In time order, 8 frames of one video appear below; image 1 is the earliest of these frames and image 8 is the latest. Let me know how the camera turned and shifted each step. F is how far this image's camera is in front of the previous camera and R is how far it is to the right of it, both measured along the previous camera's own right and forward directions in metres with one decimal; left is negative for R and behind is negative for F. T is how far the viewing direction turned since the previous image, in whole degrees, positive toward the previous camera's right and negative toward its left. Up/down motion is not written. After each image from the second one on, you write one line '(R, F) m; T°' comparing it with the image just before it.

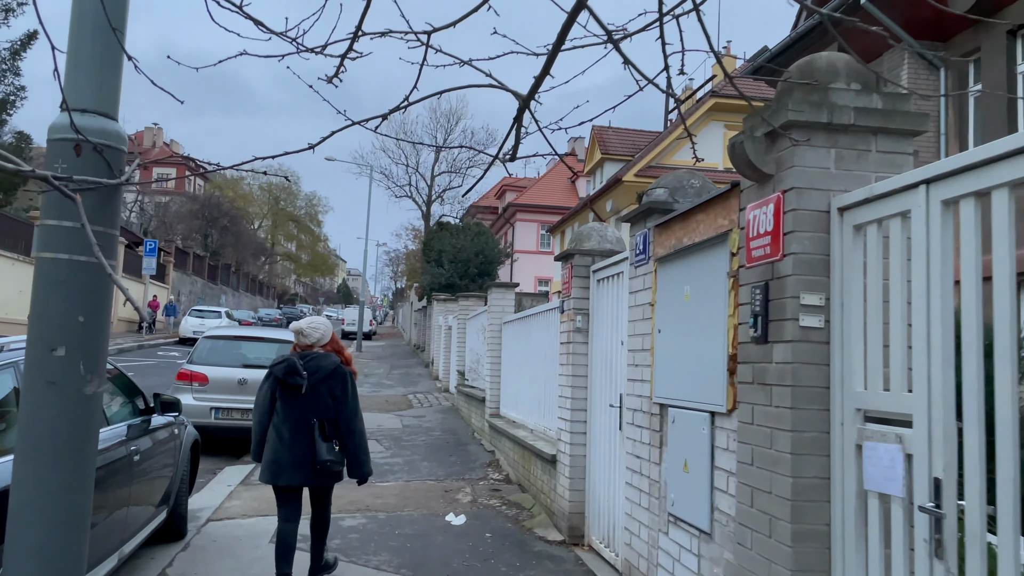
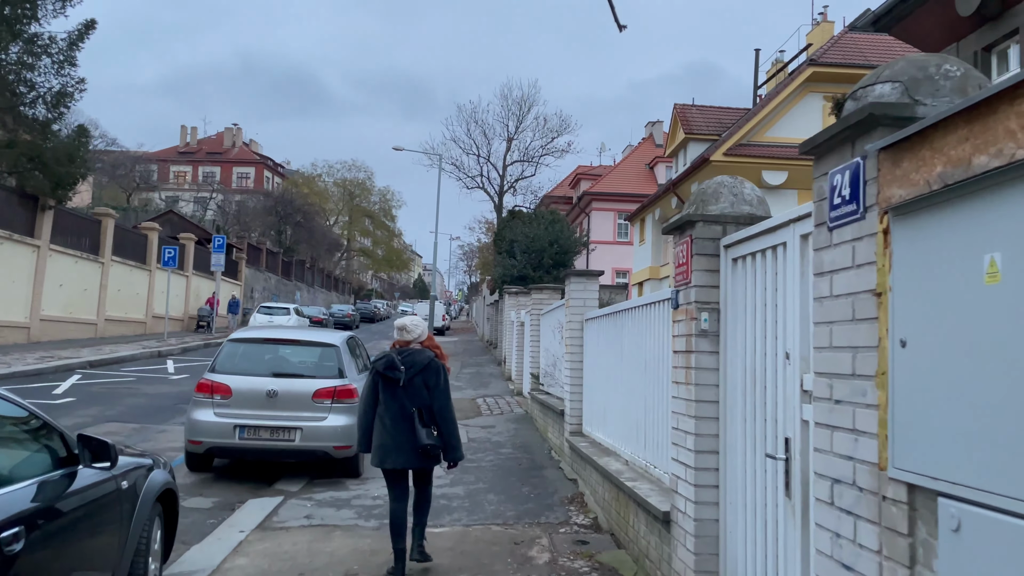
(-0.1, +1.9) m; -5°
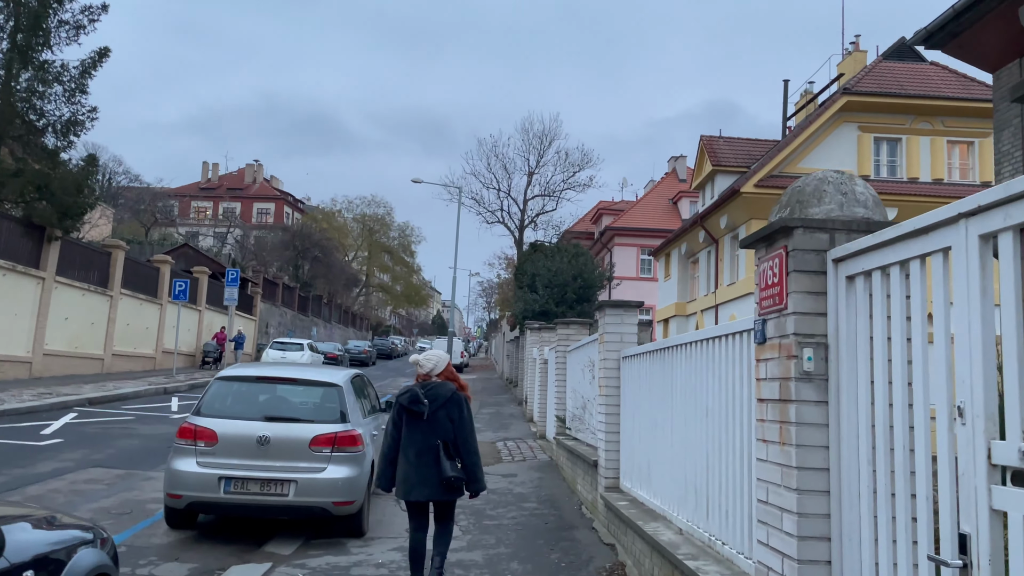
(-0.1, +1.0) m; -1°
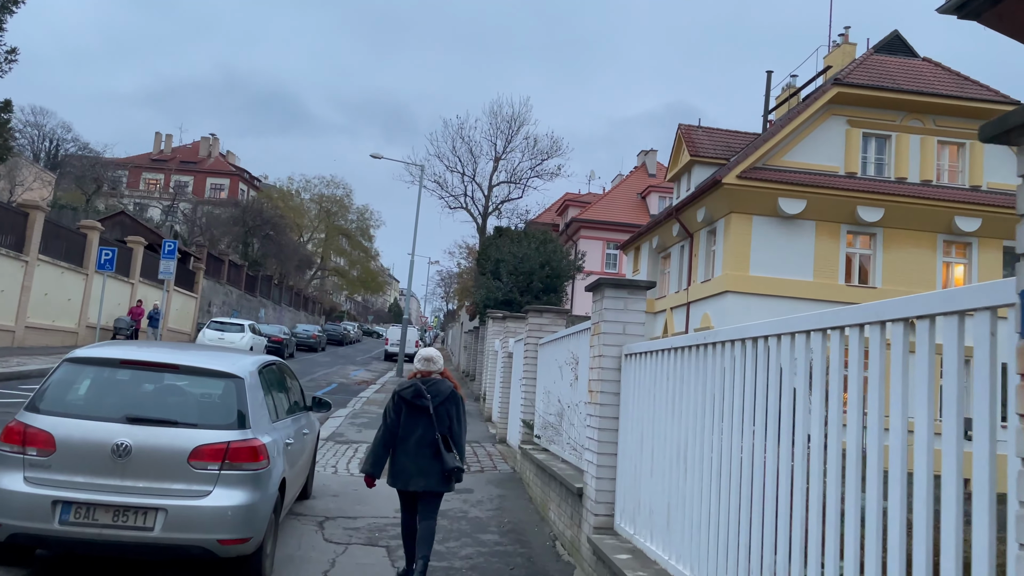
(-0.1, +1.9) m; +3°
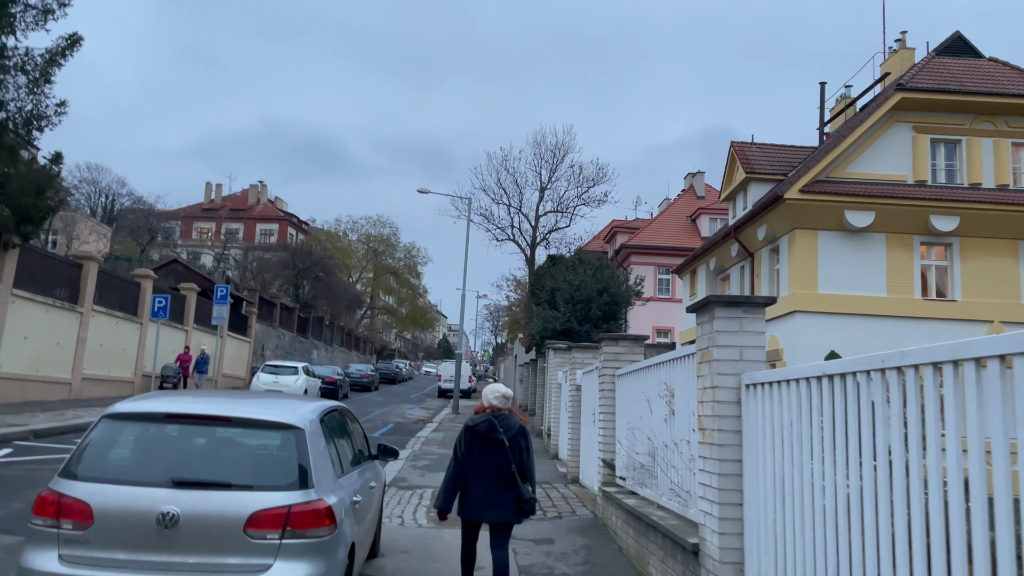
(-0.3, +0.8) m; -3°
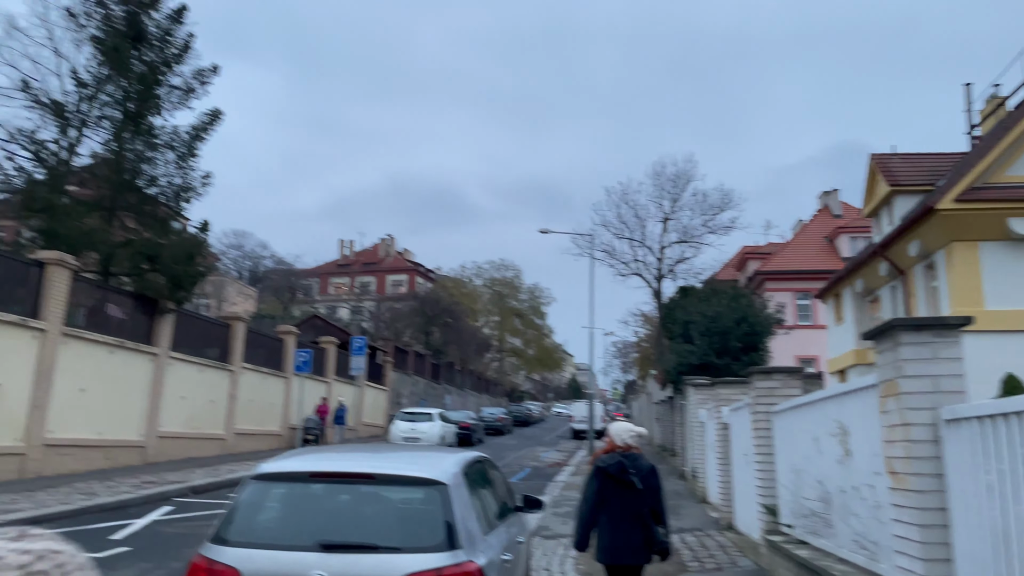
(-0.1, +0.3) m; -9°
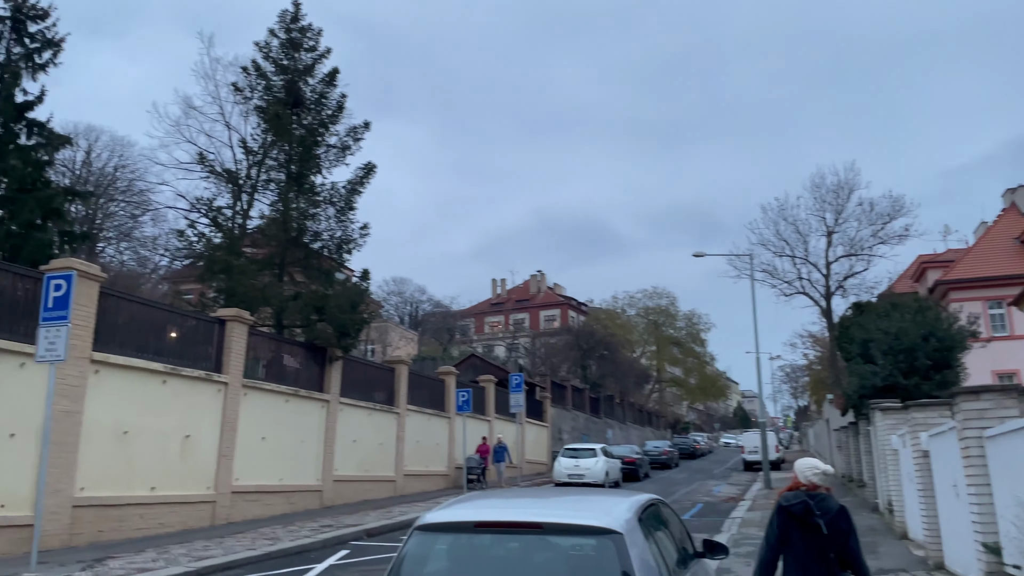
(-0.1, +0.3) m; -11°
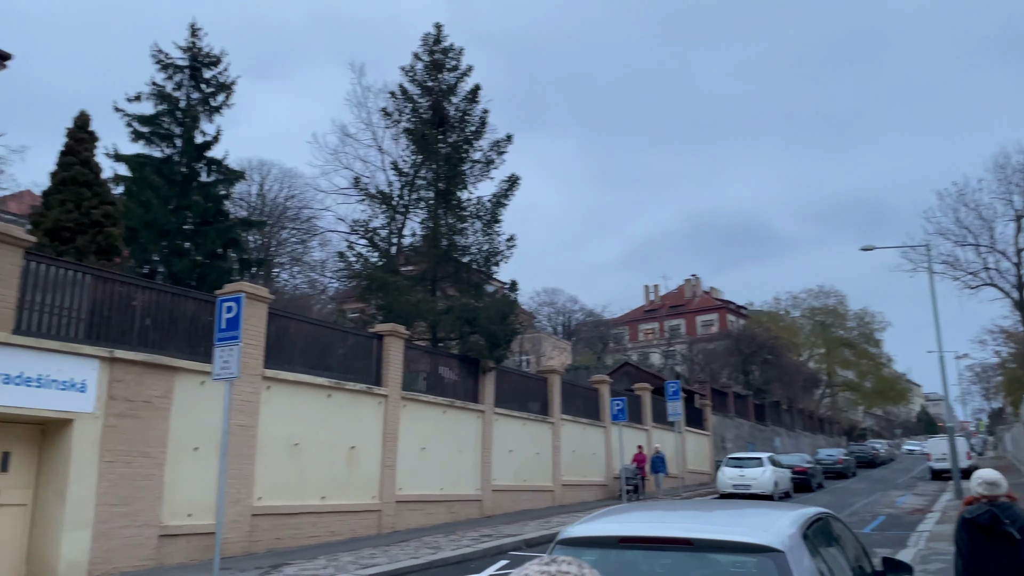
(+0.1, +0.2) m; -11°
